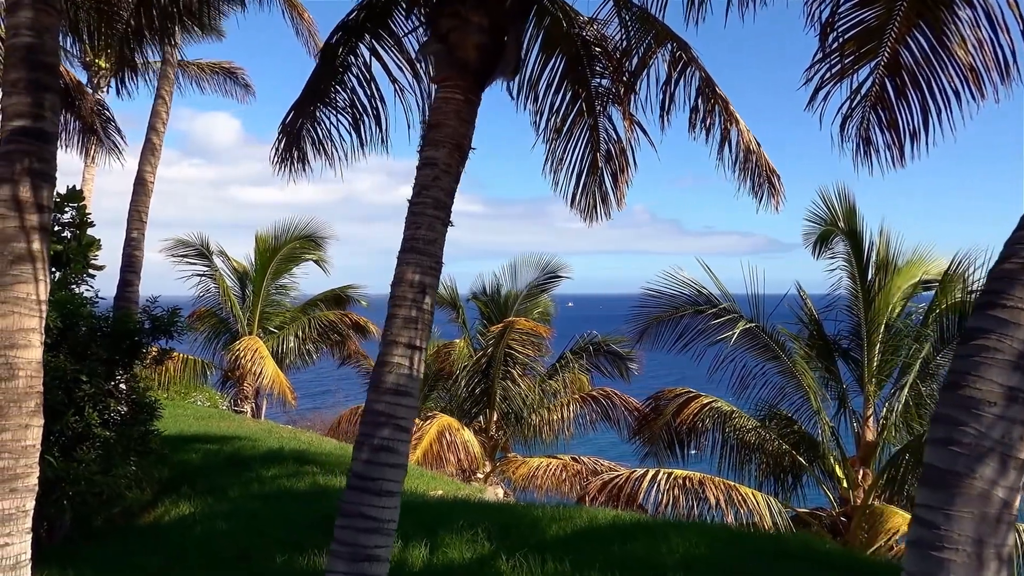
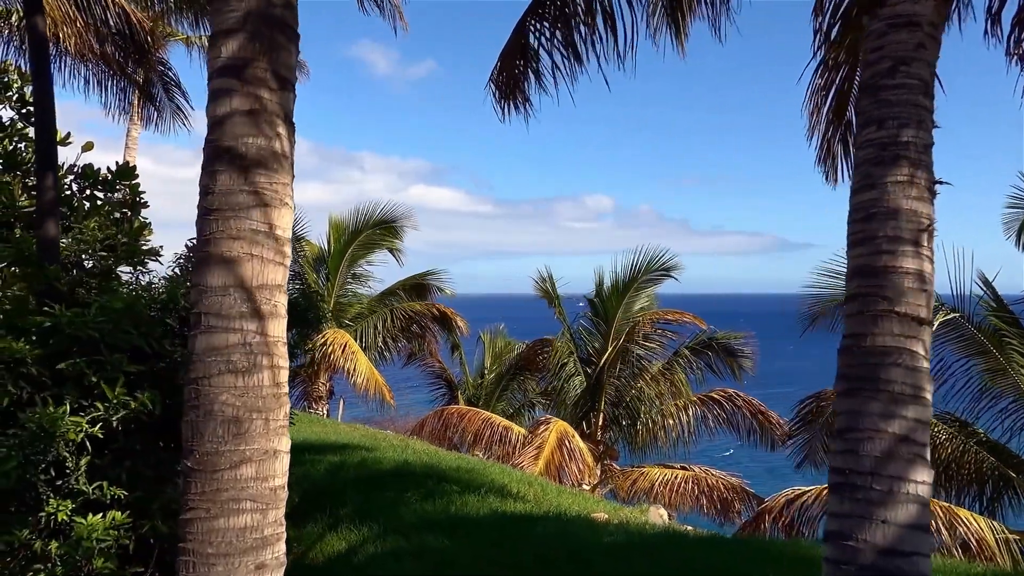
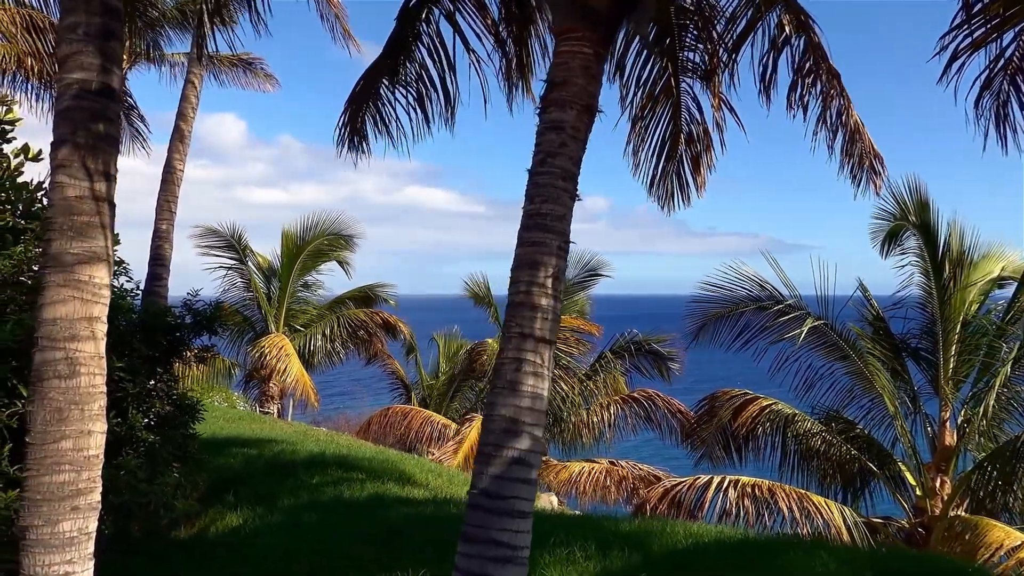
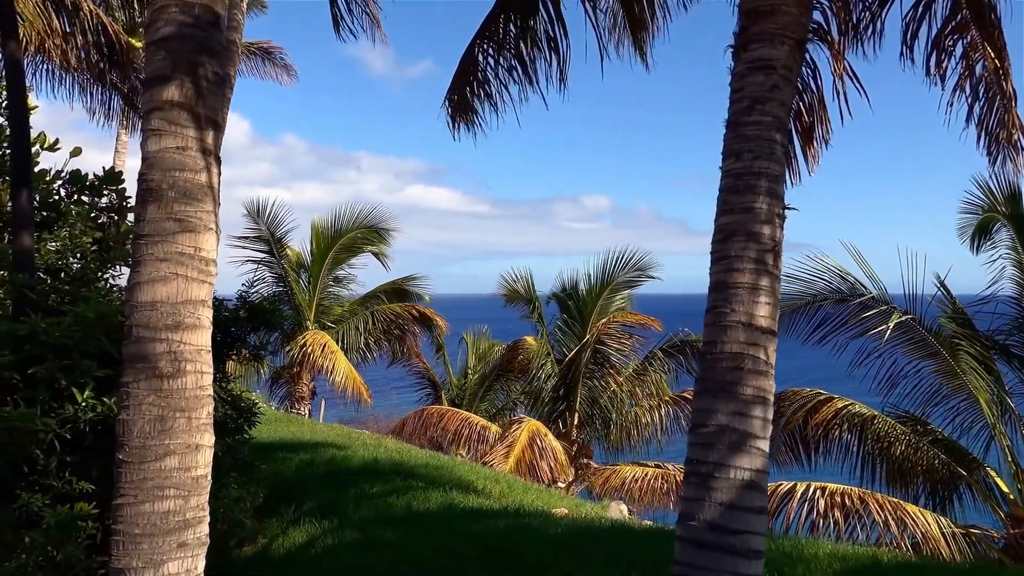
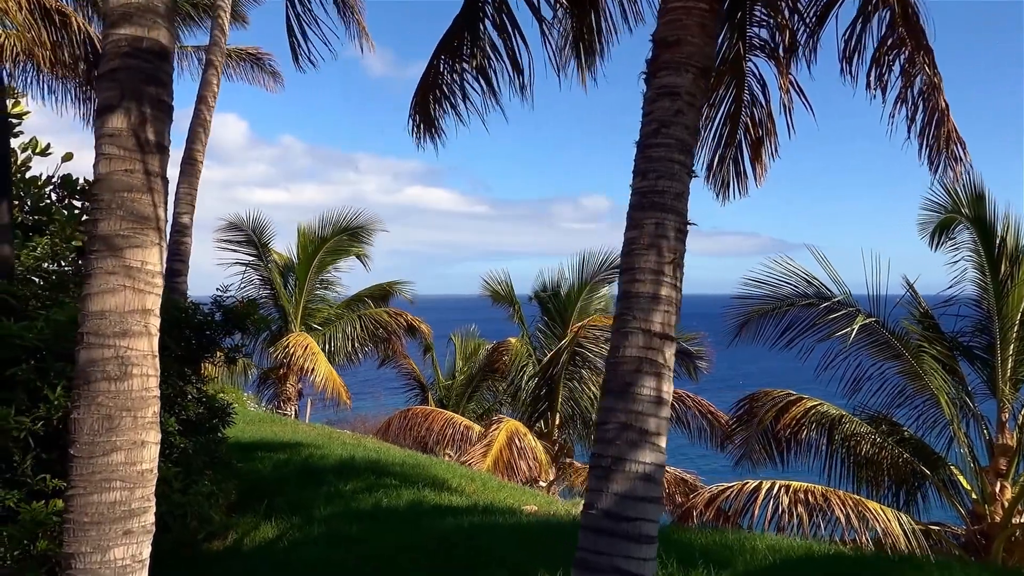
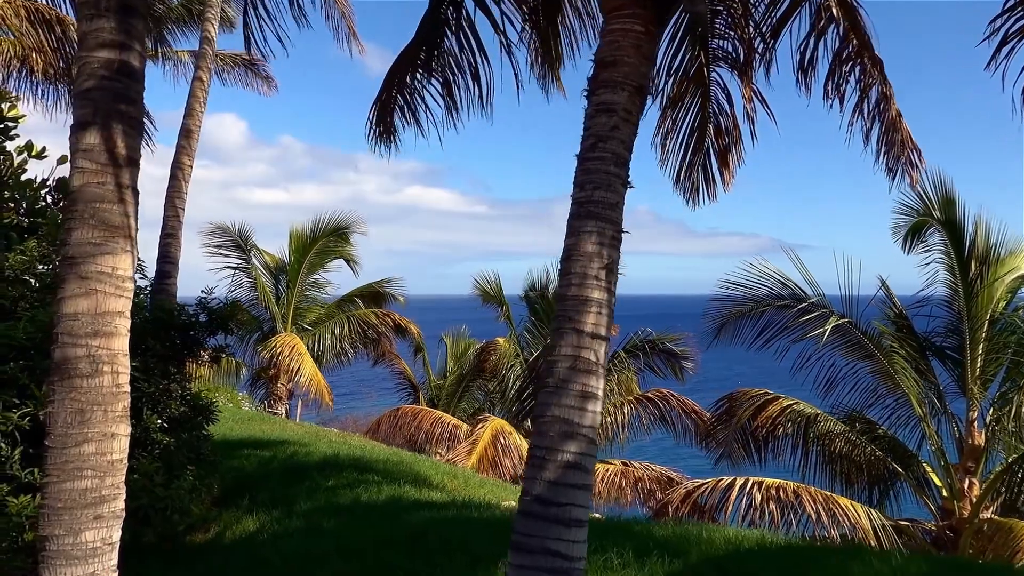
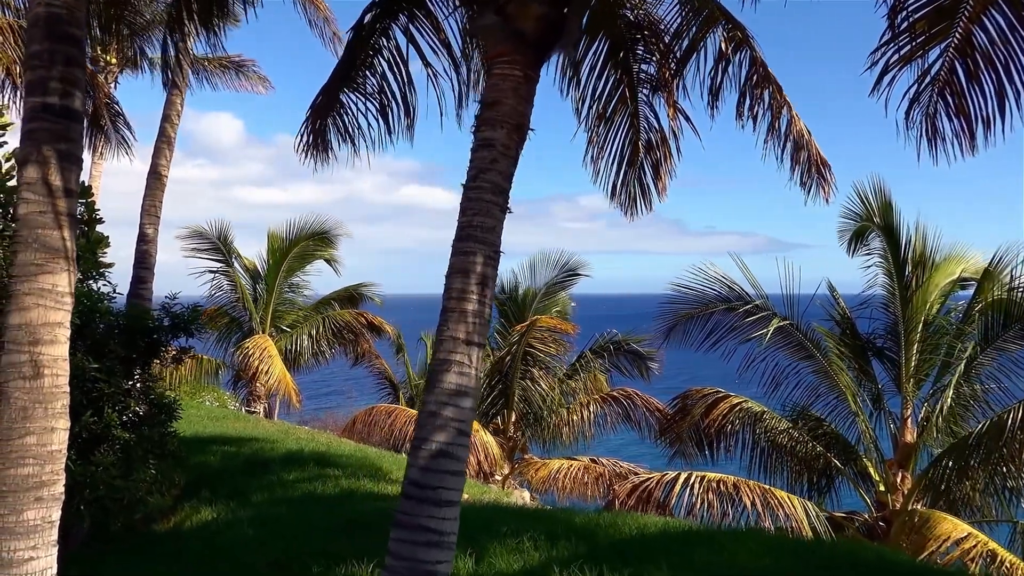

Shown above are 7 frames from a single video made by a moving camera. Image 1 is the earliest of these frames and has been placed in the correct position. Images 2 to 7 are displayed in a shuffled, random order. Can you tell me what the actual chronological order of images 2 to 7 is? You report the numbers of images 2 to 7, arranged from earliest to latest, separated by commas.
7, 3, 6, 5, 4, 2
